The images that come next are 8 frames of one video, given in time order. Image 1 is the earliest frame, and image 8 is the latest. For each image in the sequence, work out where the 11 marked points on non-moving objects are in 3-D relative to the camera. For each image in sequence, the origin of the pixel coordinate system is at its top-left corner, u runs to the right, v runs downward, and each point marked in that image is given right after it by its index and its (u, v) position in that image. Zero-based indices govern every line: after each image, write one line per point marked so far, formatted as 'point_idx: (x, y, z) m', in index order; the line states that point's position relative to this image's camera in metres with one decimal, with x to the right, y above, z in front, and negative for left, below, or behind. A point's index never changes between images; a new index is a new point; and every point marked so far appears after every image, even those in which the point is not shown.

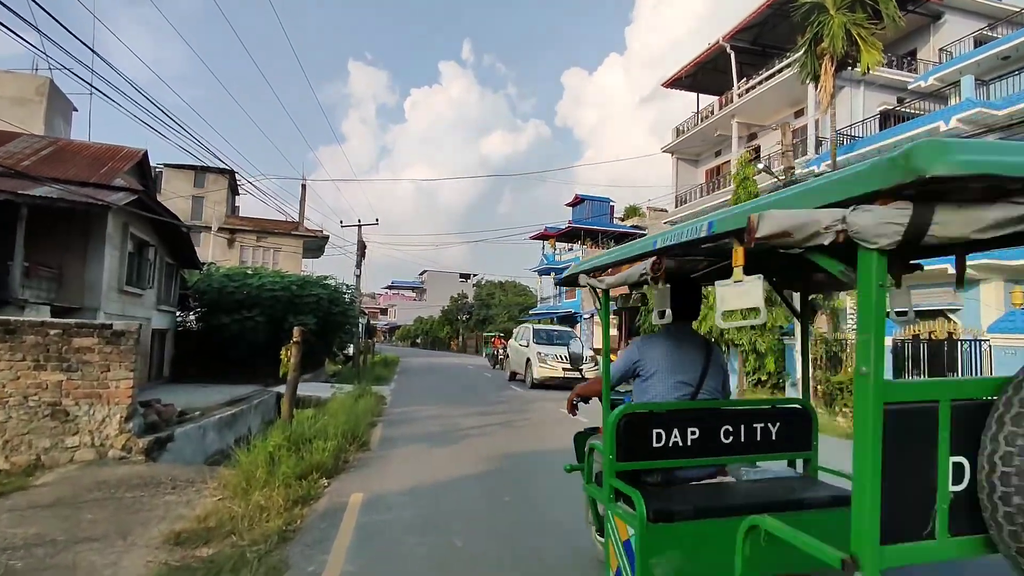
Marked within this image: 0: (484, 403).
0: (-0.7, -3.0, +15.4) m
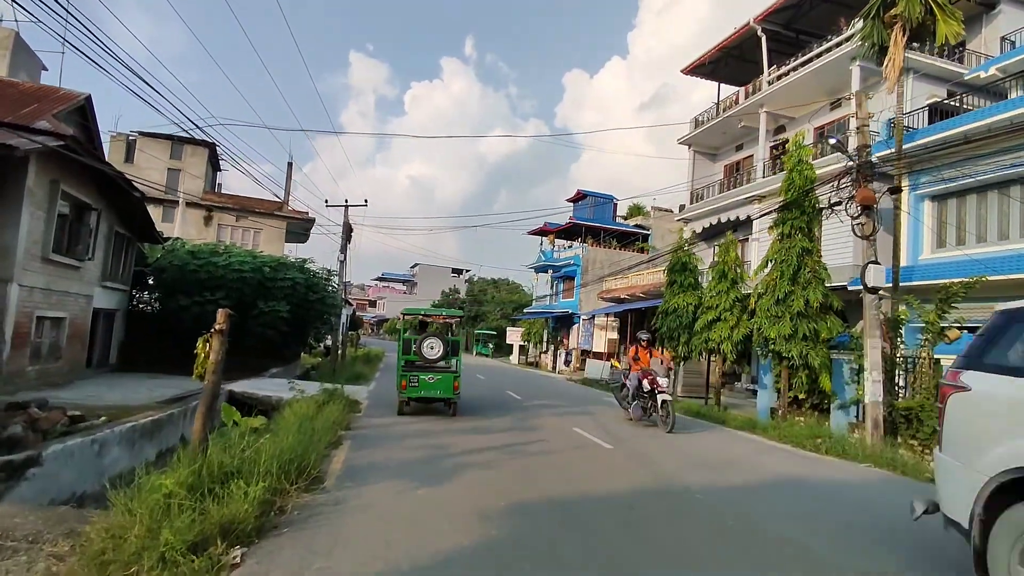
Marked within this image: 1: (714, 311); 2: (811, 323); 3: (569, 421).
0: (-0.7, -2.7, +12.8) m
1: (+5.5, -0.6, +16.0) m
2: (+6.5, -0.8, +12.6) m
3: (+1.2, -2.9, +12.6) m
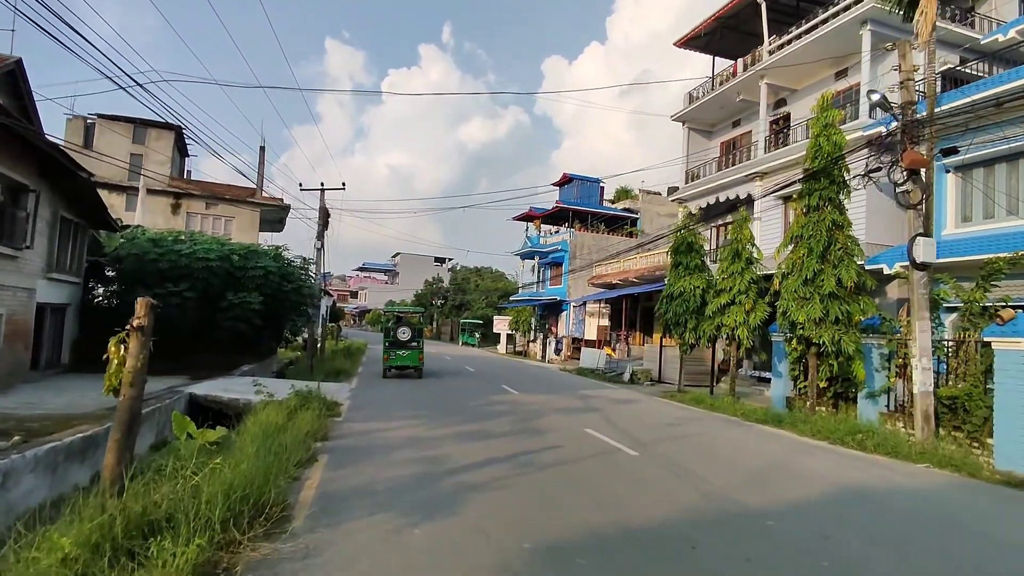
0: (-0.7, -2.4, +11.4) m
1: (+5.4, -0.2, +14.7) m
2: (+6.5, -0.4, +11.3) m
3: (+1.2, -2.5, +11.2) m
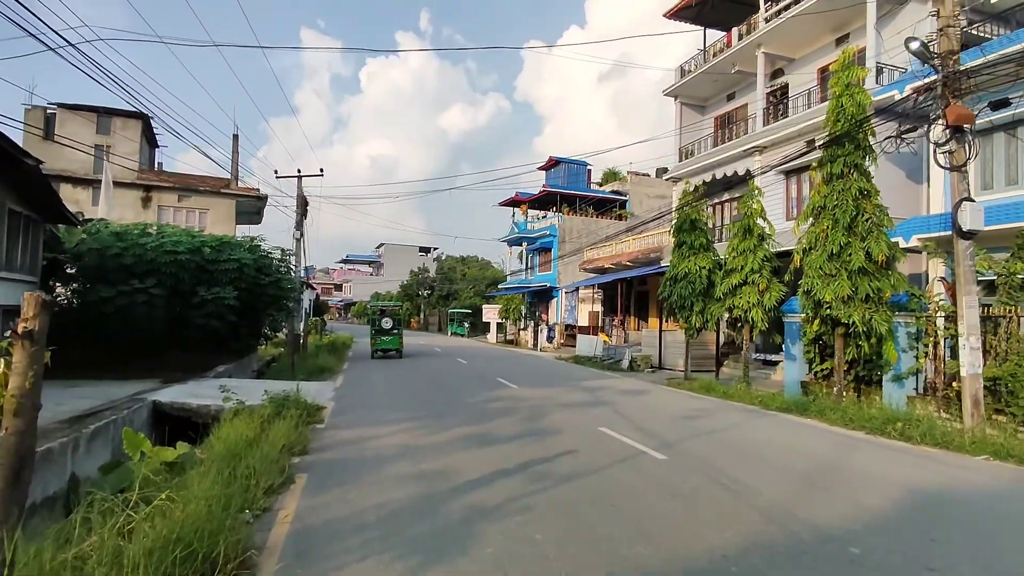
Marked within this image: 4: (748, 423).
0: (-0.7, -2.2, +10.3) m
1: (+5.3, +0.3, +13.7) m
2: (+6.4, +0.1, +10.4) m
3: (+1.3, -2.2, +10.2) m
4: (+4.0, -2.3, +9.9) m
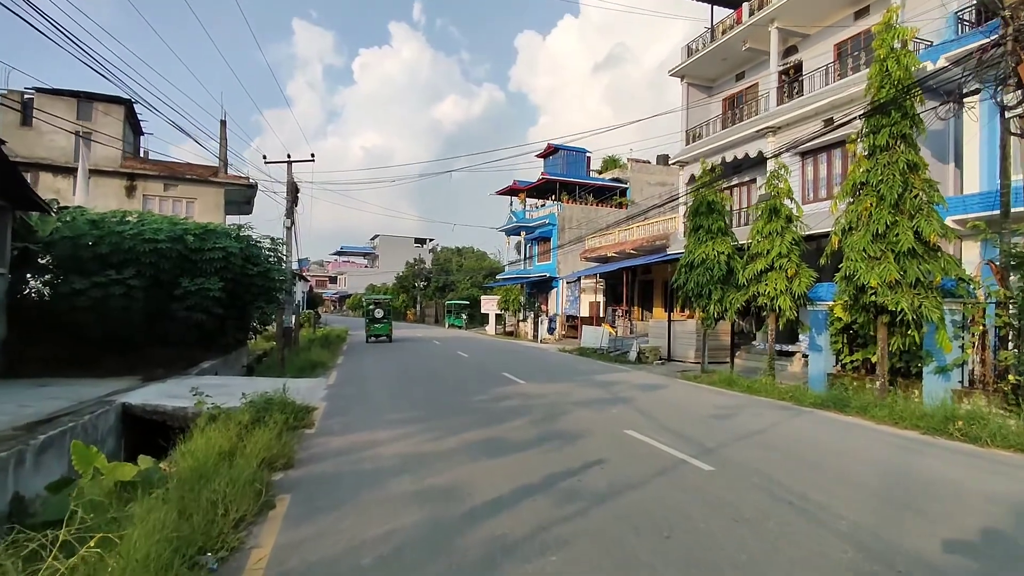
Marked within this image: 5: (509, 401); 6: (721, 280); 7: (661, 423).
0: (-0.5, -2.0, +9.2) m
1: (+5.5, +0.6, +12.6) m
2: (+6.6, +0.4, +9.4) m
3: (+1.5, -2.0, +9.2) m
4: (+4.2, -2.1, +8.9) m
5: (-0.1, -2.0, +10.2) m
6: (+5.3, +0.2, +14.8) m
7: (+2.2, -2.0, +8.5) m
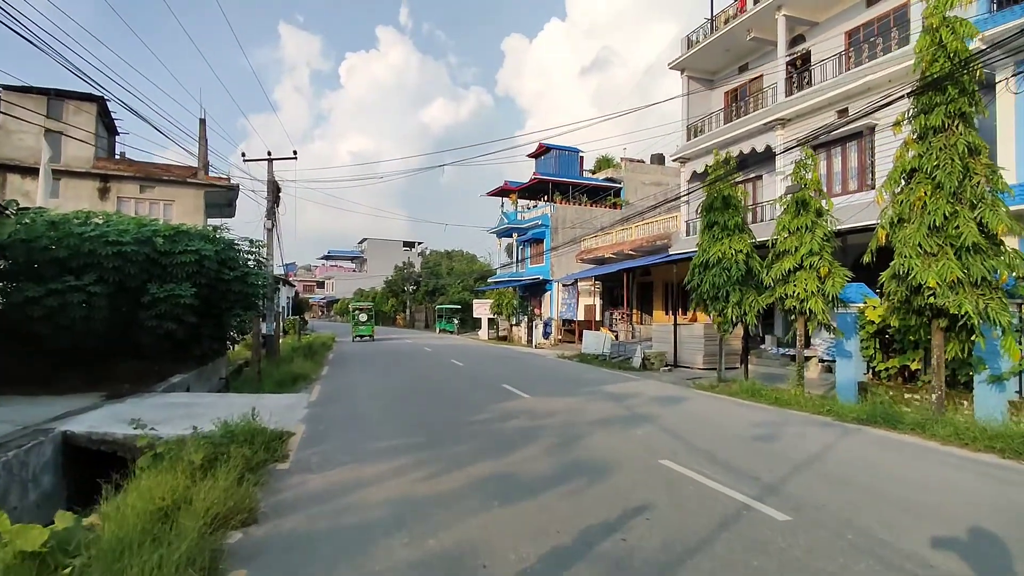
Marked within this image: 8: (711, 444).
0: (-0.4, -2.0, +8.0) m
1: (+5.5, +0.6, +11.5) m
2: (+6.7, +0.4, +8.2) m
3: (+1.6, -2.0, +7.9) m
4: (+4.4, -2.1, +7.7) m
5: (+0.1, -2.0, +9.0) m
6: (+5.3, +0.2, +13.7) m
7: (+2.3, -2.0, +7.3) m
8: (+2.6, -2.0, +7.6) m
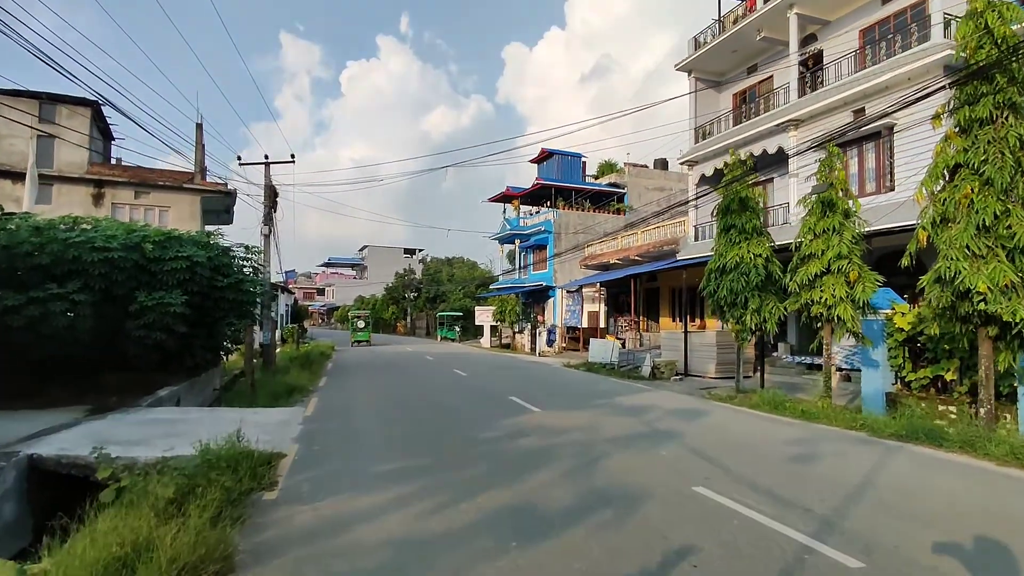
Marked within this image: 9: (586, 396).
0: (-0.2, -2.1, +7.2) m
1: (+5.7, +0.5, +10.8) m
2: (+6.9, +0.3, +7.5) m
3: (+1.8, -2.1, +7.2) m
4: (+4.5, -2.1, +7.0) m
5: (+0.2, -2.1, +8.2) m
6: (+5.5, 0.0, +13.0) m
7: (+2.5, -2.1, +6.6) m
8: (+2.7, -2.1, +6.8) m
9: (+1.6, -2.4, +12.9) m
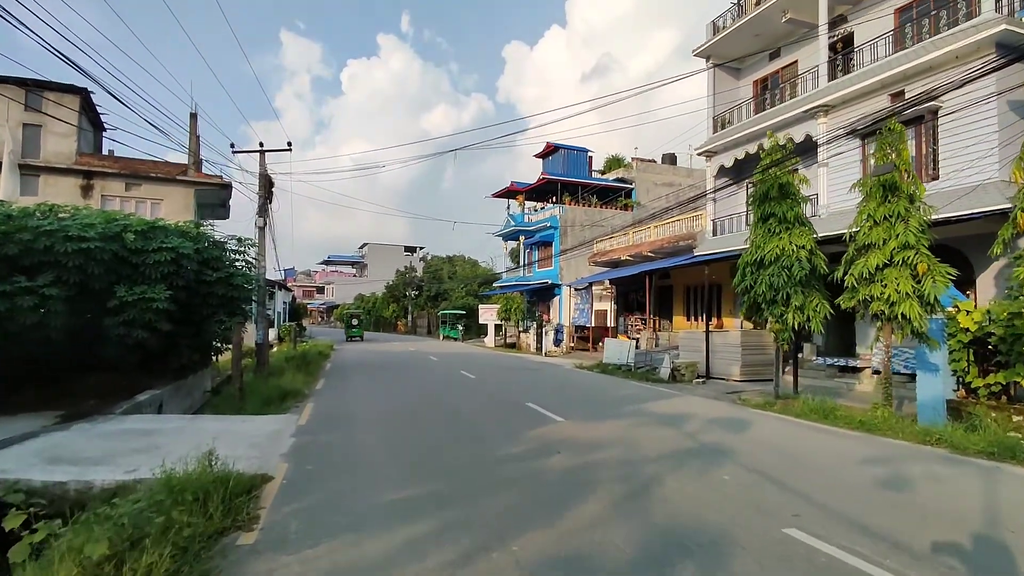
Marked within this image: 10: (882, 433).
0: (+0.1, -2.0, +6.0) m
1: (+6.0, +0.6, +9.5) m
2: (+7.2, +0.4, +6.3) m
3: (+2.1, -2.0, +6.0) m
4: (+4.8, -2.1, +5.7) m
5: (+0.6, -2.0, +7.0) m
6: (+5.8, +0.1, +11.7) m
7: (+2.8, -2.0, +5.3) m
8: (+3.1, -2.0, +5.6) m
9: (+2.0, -2.3, +11.6) m
10: (+6.0, -2.3, +9.4) m
